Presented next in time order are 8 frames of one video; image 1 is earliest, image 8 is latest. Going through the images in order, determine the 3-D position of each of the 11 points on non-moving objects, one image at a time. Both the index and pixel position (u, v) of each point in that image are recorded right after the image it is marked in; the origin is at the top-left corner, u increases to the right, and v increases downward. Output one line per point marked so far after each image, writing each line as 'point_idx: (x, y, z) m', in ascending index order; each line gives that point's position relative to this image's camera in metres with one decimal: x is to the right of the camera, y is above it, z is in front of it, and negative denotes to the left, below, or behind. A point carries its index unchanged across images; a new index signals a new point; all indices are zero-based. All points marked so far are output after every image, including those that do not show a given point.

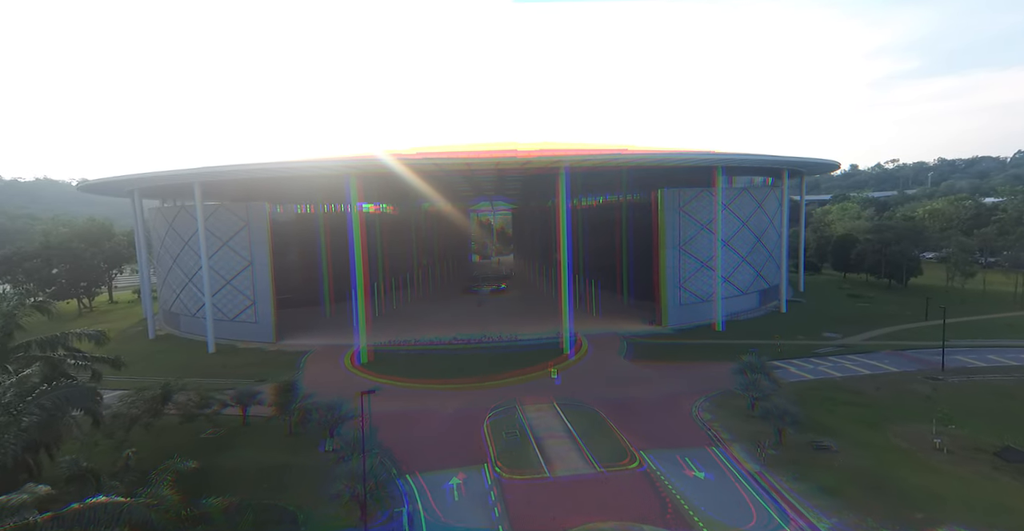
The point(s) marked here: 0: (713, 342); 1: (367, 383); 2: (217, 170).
0: (+7.0, -2.7, +19.2) m
1: (-4.1, -3.4, +15.7) m
2: (-10.1, +3.3, +18.9) m
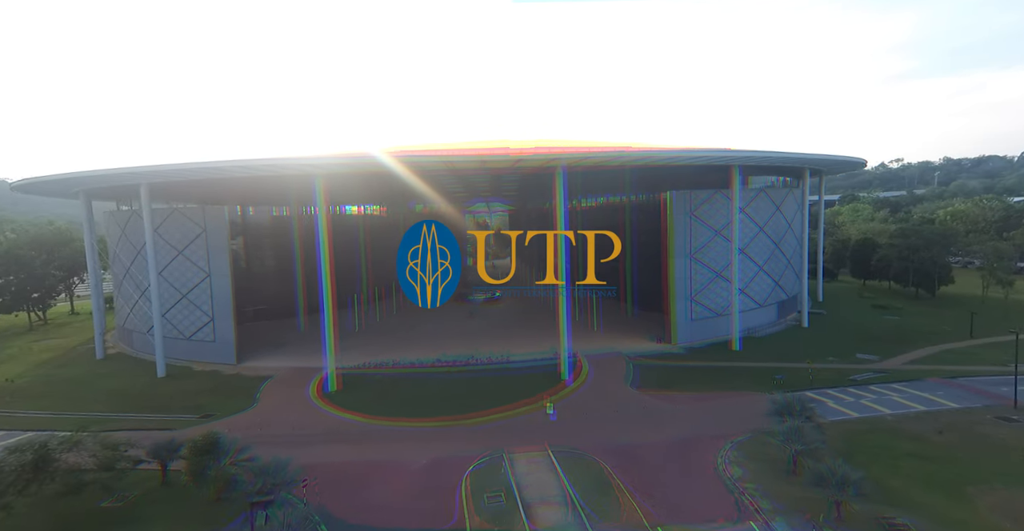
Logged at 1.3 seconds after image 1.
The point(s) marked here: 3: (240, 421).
0: (+6.7, -3.1, +16.8) m
1: (-4.4, -3.8, +13.3) m
2: (-10.5, +2.9, +16.6) m
3: (-6.6, -3.8, +13.3) m
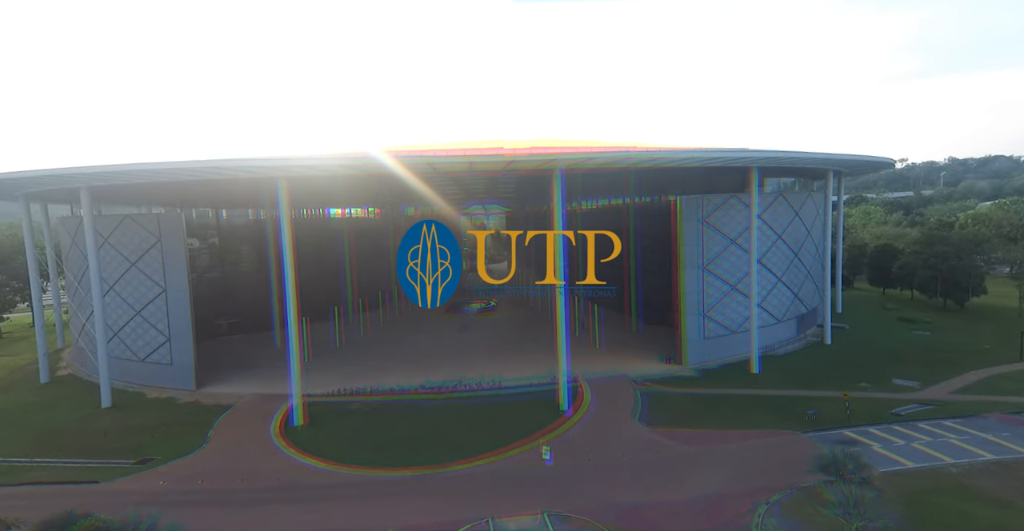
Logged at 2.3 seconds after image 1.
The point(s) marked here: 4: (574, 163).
0: (+6.5, -3.5, +14.8) m
1: (-4.7, -4.2, +11.3) m
2: (-10.7, +2.4, +14.5) m
3: (-6.8, -4.2, +11.2) m
4: (+1.8, +2.9, +15.8) m
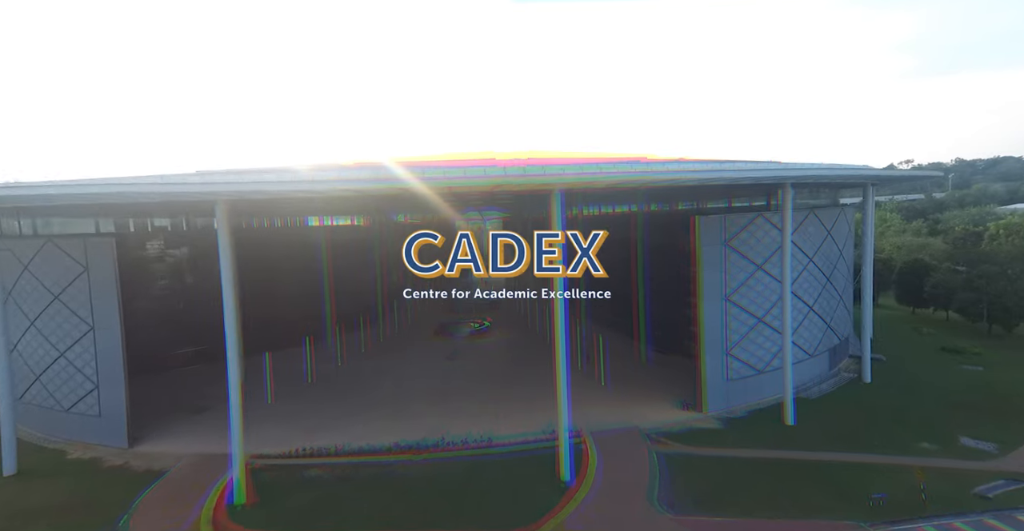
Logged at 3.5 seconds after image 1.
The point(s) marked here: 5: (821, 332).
0: (+6.3, -4.4, +12.2) m
1: (-4.9, -5.1, +8.7) m
2: (-10.9, +1.6, +11.9) m
3: (-7.0, -5.1, +8.6) m
4: (+1.6, +2.0, +13.2) m
5: (+10.4, -2.2, +18.5) m
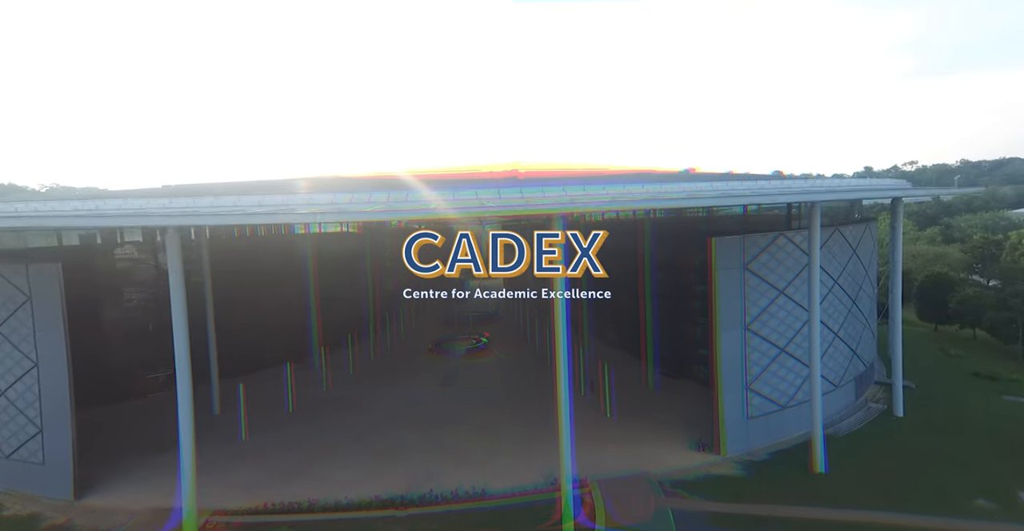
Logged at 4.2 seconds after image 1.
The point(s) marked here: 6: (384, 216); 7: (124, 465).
0: (+6.2, -5.0, +10.6) m
1: (-5.0, -5.7, +7.1) m
2: (-11.0, +0.9, +10.3) m
3: (-7.1, -5.8, +7.0) m
4: (+1.5, +1.4, +11.6) m
5: (+10.3, -2.9, +16.9) m
6: (-2.3, +1.2, +10.1) m
7: (-9.9, -5.1, +13.8) m
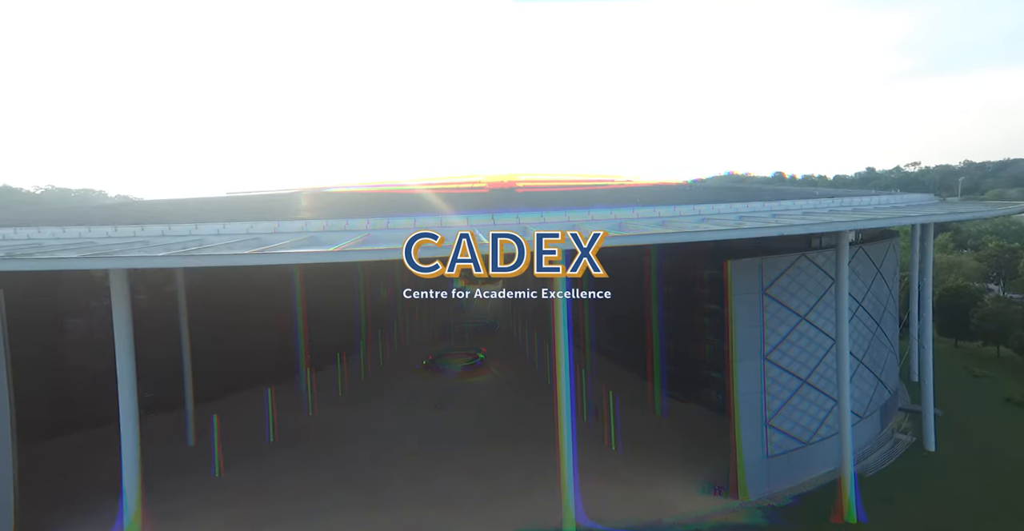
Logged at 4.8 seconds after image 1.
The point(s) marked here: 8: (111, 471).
0: (+6.1, -5.6, +9.3) m
1: (-5.1, -6.3, +5.7) m
2: (-11.1, +0.3, +9.0) m
3: (-7.2, -6.4, +5.7) m
4: (+1.4, +0.8, +10.3) m
5: (+10.2, -3.5, +15.6) m
6: (-2.4, +0.6, +8.8) m
7: (-10.0, -5.7, +12.4) m
8: (-10.7, -5.5, +14.3) m
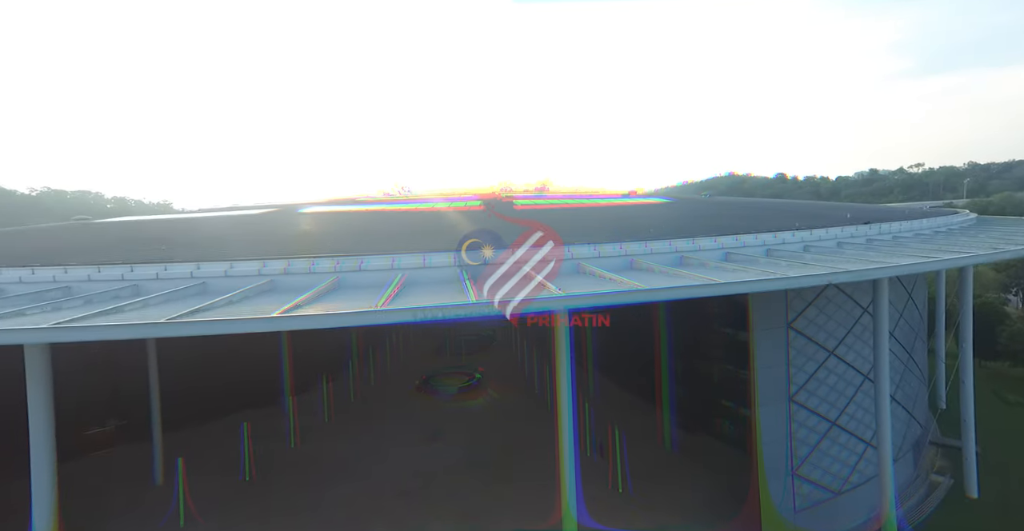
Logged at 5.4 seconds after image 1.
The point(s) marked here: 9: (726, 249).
0: (+6.0, -6.3, +7.8) m
1: (-5.1, -7.0, +4.3) m
2: (-11.2, -0.4, +7.5) m
3: (-7.3, -7.0, +4.2) m
4: (+1.3, +0.1, +8.8) m
5: (+10.2, -4.1, +14.2) m
6: (-2.5, -0.1, +7.3) m
7: (-10.1, -6.4, +11.0) m
8: (-10.8, -6.2, +12.9) m
9: (+5.0, +0.4, +12.8) m
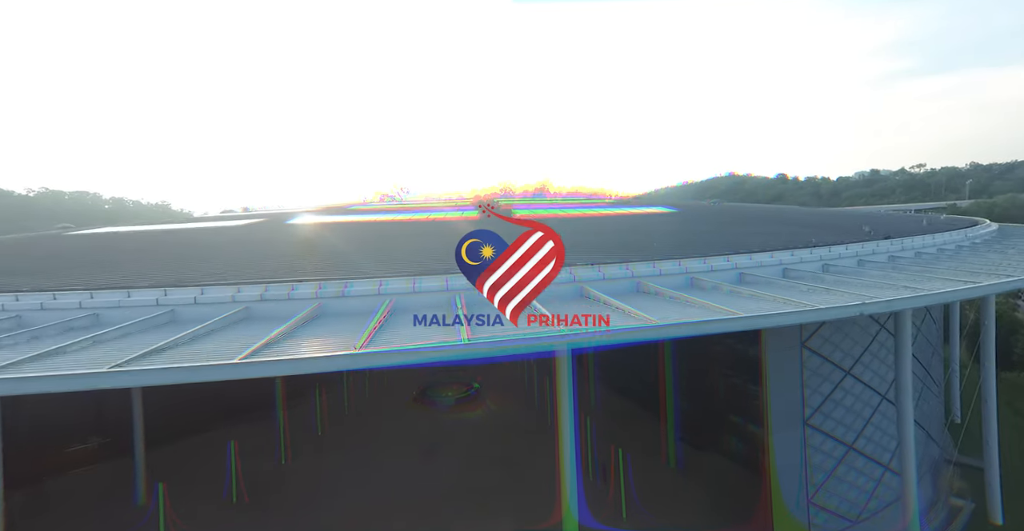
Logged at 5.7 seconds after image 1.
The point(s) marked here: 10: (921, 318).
0: (+6.0, -6.6, +7.1) m
1: (-5.1, -7.4, +3.6) m
2: (-11.2, -0.8, +6.8) m
3: (-7.3, -7.4, +3.5) m
4: (+1.3, -0.2, +8.1) m
5: (+10.1, -4.5, +13.5) m
6: (-2.5, -0.4, +6.6) m
7: (-10.1, -6.7, +10.3) m
8: (-10.8, -6.5, +12.2) m
9: (+5.0, +0.1, +12.1) m
10: (+10.2, -1.3, +13.6) m
